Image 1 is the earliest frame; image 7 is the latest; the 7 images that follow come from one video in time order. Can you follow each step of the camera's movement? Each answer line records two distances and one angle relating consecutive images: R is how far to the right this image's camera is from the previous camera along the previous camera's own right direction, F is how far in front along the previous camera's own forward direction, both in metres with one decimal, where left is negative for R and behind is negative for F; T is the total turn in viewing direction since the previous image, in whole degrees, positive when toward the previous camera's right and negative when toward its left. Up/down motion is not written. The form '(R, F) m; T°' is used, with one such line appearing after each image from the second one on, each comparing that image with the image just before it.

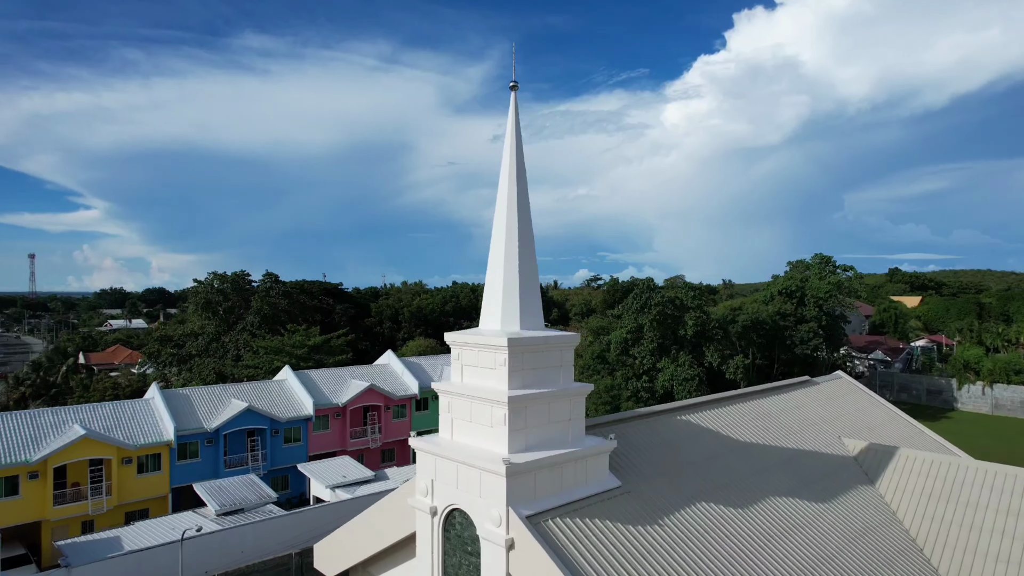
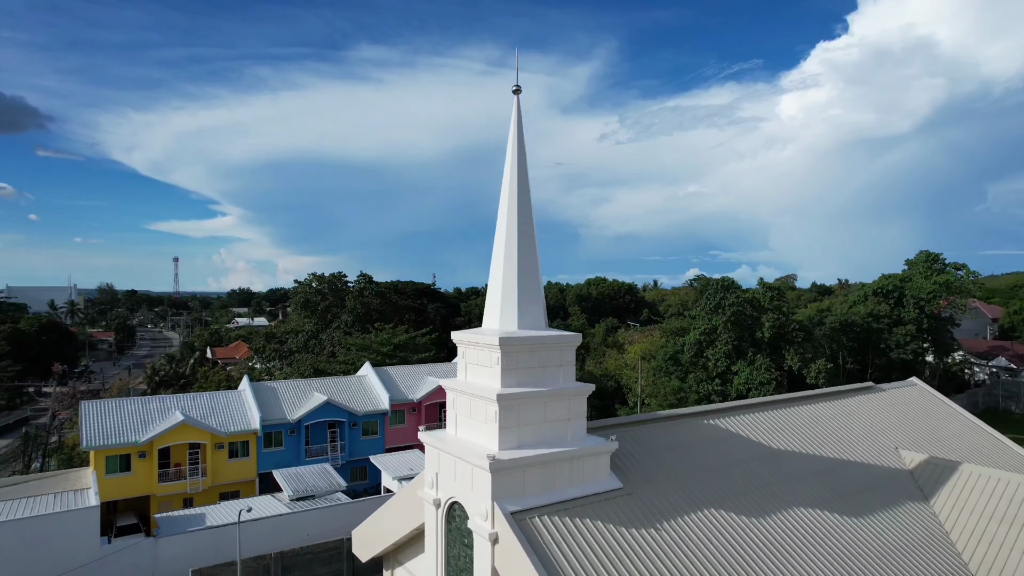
(+1.5, -0.1) m; -9°
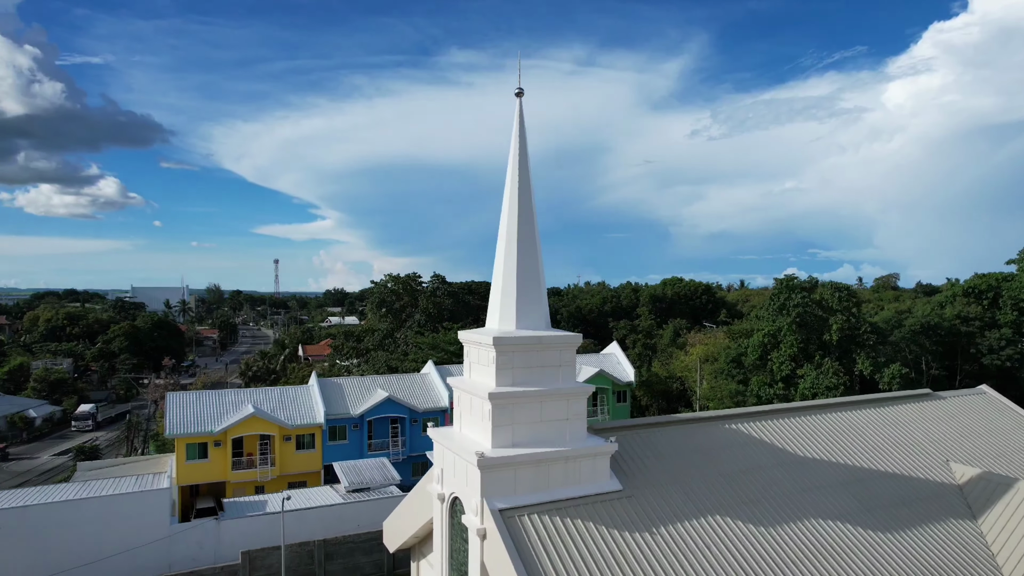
(+1.3, 0.0) m; -8°
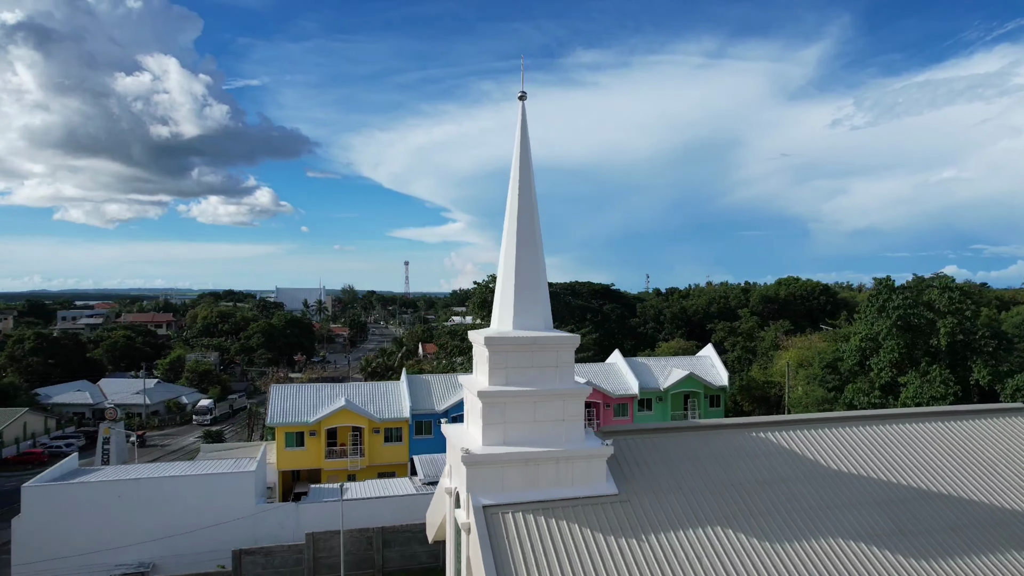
(+1.9, 0.0) m; -11°
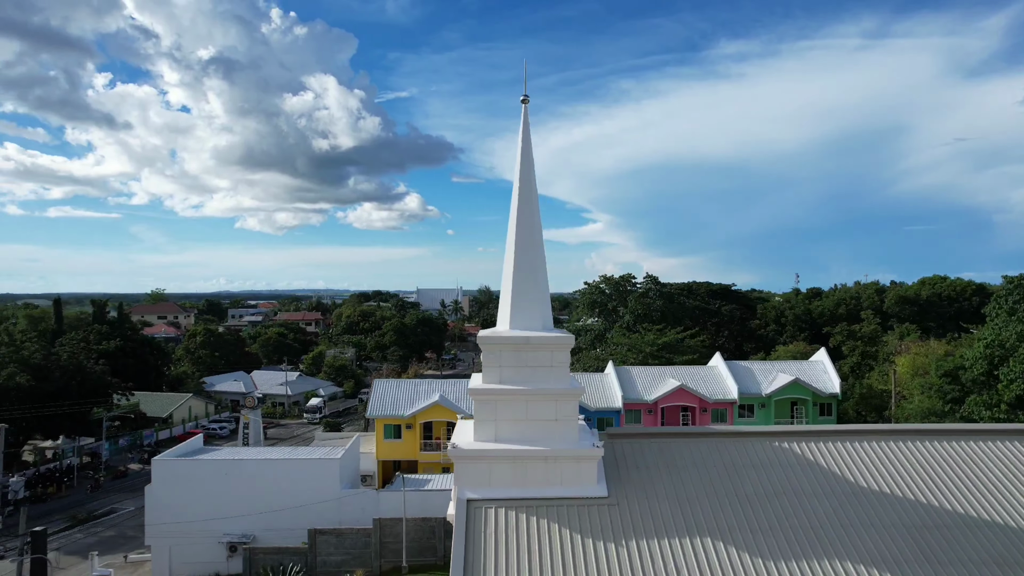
(+2.1, 0.0) m; -12°
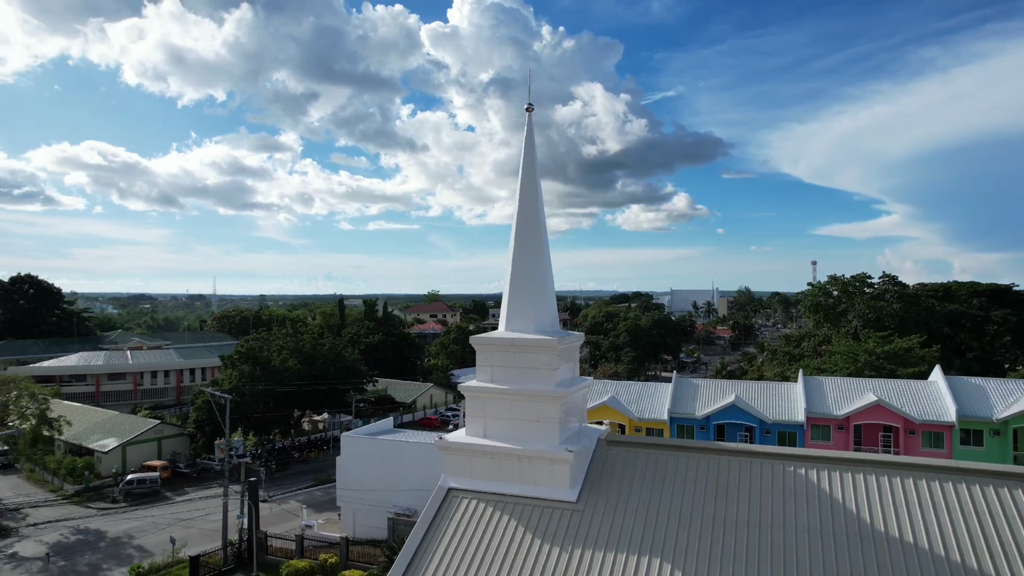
(+4.0, +0.5) m; -23°
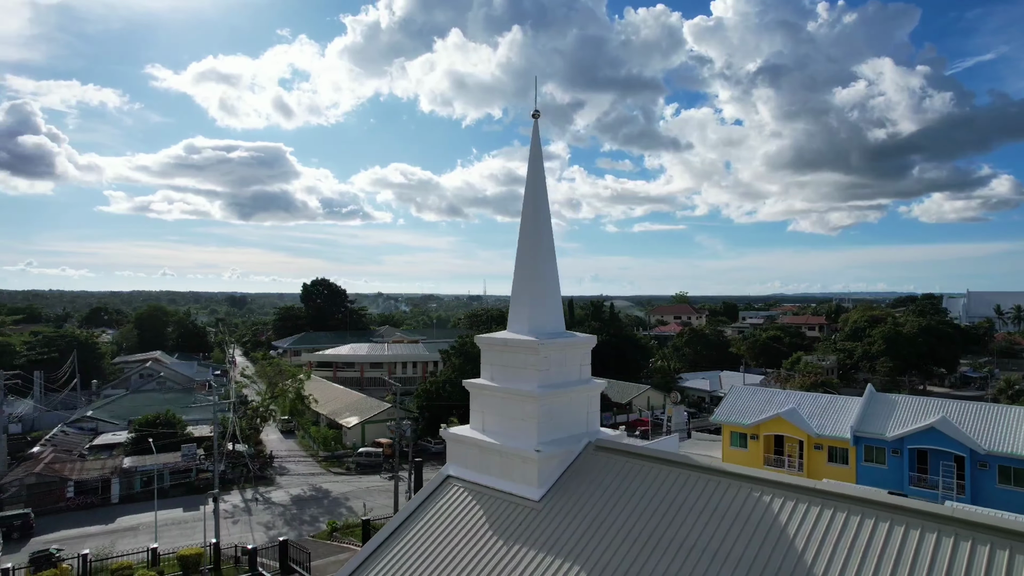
(+4.0, +0.5) m; -23°
